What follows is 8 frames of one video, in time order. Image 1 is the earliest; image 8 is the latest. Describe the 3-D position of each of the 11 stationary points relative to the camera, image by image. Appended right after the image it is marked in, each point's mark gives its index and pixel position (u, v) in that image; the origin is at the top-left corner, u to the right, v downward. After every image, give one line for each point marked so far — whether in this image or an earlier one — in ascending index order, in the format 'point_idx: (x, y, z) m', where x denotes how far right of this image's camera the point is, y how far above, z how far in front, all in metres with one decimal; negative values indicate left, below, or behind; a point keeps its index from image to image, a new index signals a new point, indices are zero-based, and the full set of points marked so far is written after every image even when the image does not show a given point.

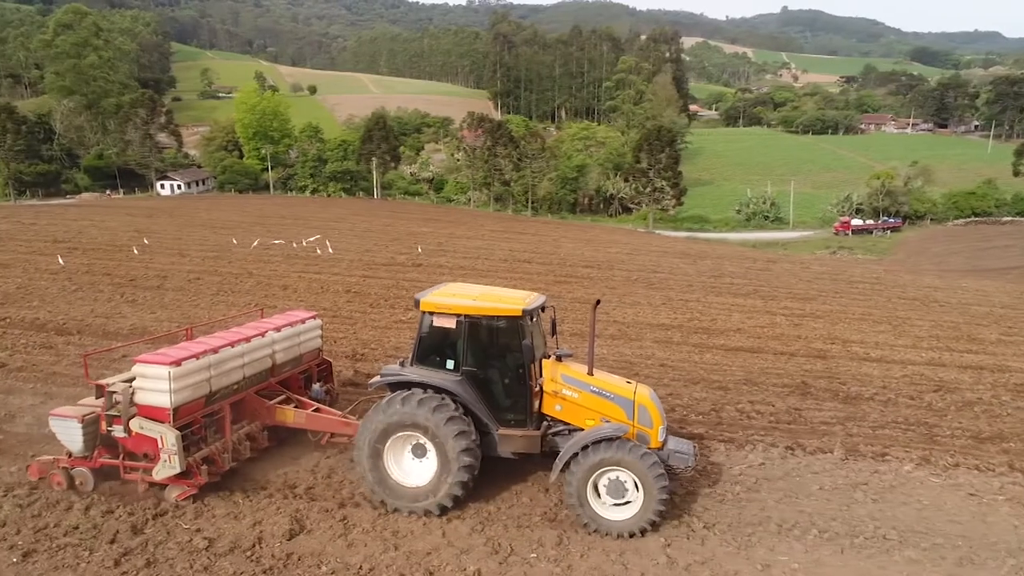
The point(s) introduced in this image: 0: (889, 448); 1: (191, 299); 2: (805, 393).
0: (+4.0, -1.7, +7.6) m
1: (-6.4, -0.2, +14.5) m
2: (+3.9, -1.4, +9.6) m
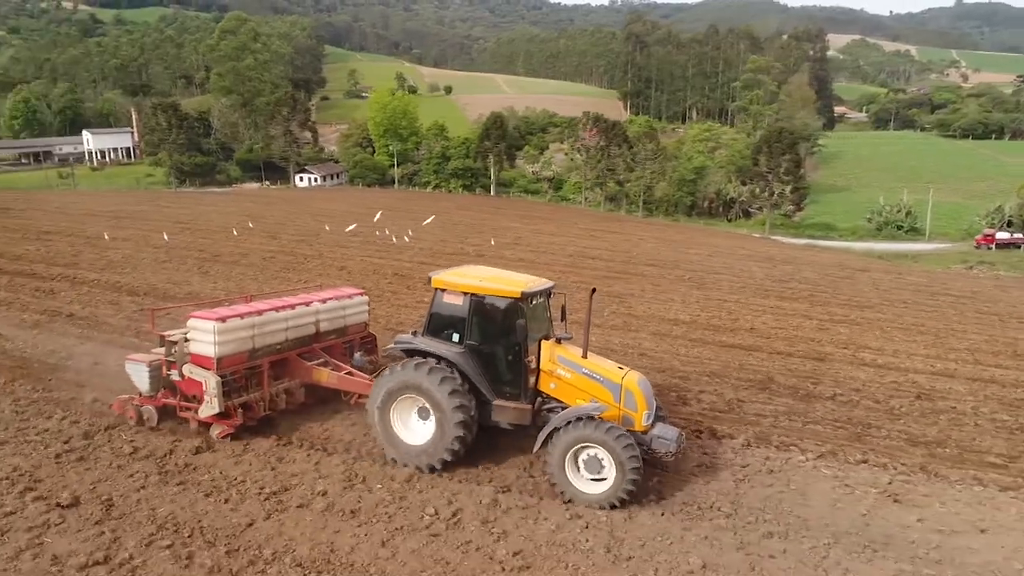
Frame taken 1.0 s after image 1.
0: (+3.1, -1.7, +7.7) m
1: (-5.8, +0.3, +16.4) m
2: (+3.4, -1.4, +9.7) m
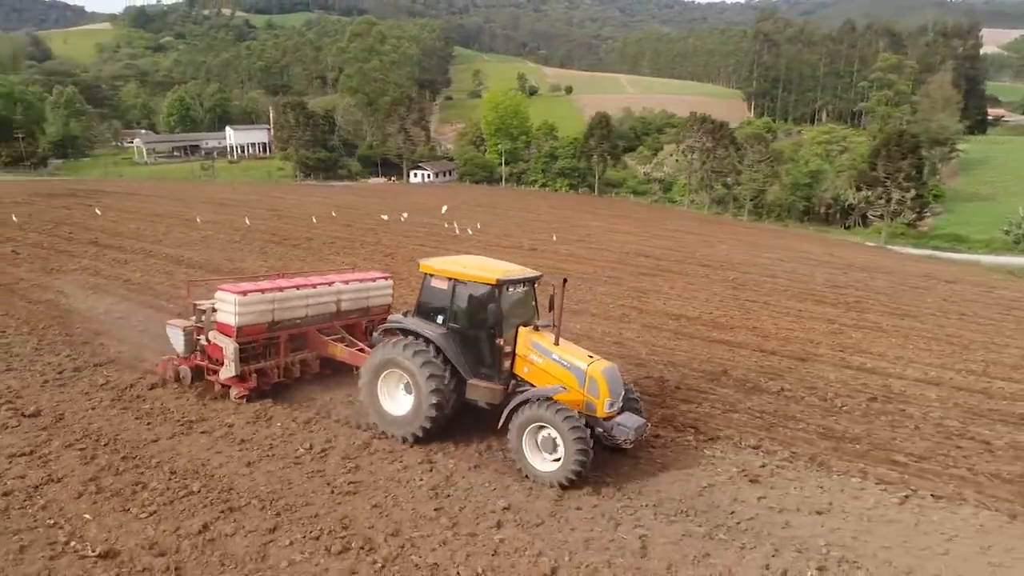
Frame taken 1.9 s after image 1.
0: (+2.2, -1.6, +8.0) m
1: (-5.1, +0.8, +18.0) m
2: (+2.8, -1.3, +9.9) m
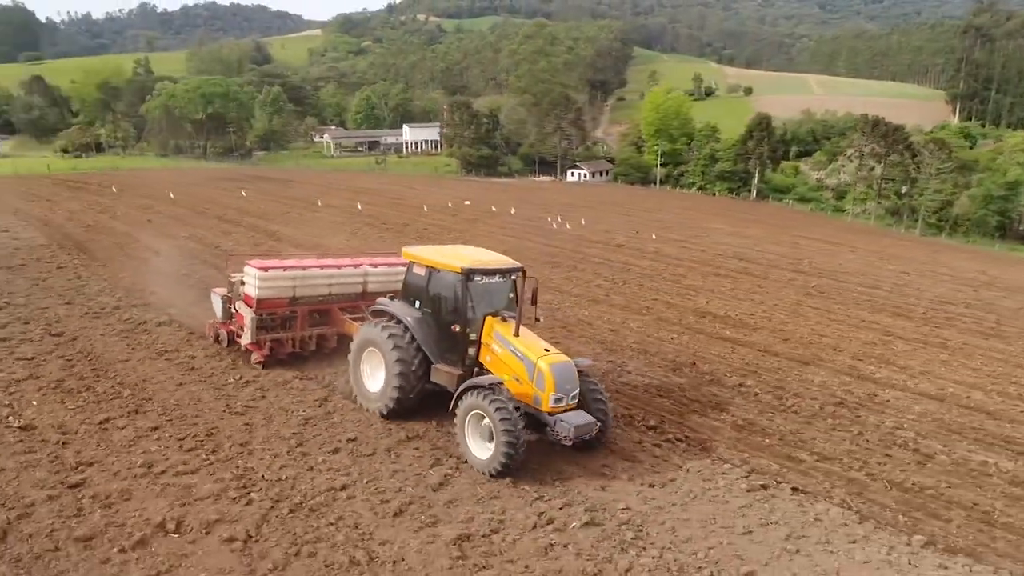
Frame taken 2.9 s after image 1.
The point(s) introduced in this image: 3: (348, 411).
0: (+1.3, -1.4, +8.3) m
1: (-3.3, +1.4, +19.7) m
2: (+2.3, -1.1, +10.0) m
3: (-1.7, -1.2, +7.2) m
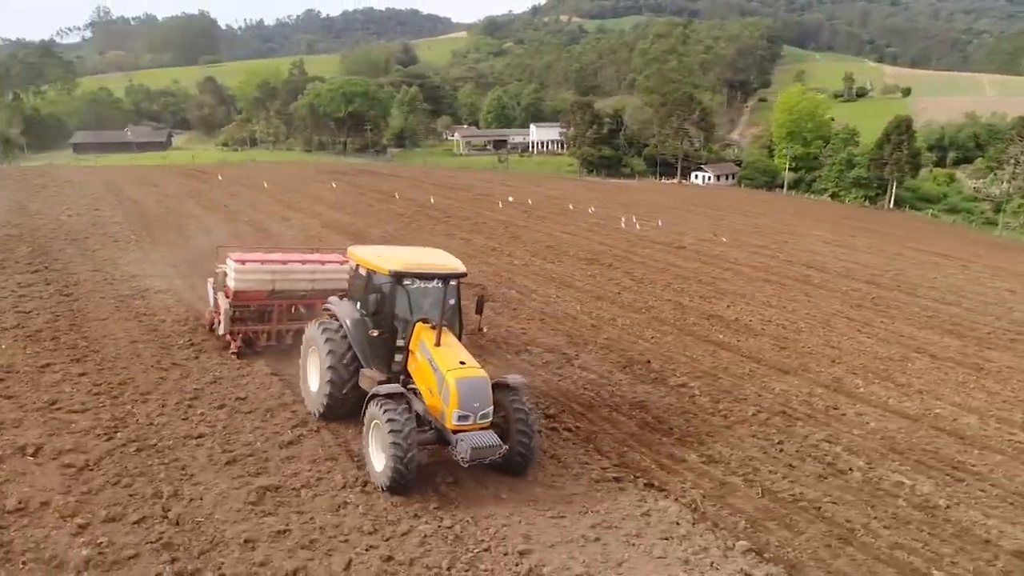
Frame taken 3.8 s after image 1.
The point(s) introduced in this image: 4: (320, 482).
0: (+0.3, -1.3, +8.5) m
1: (-2.0, +1.7, +20.5) m
2: (+1.6, -1.1, +10.0) m
3: (-2.8, -1.0, +7.9) m
4: (-1.6, -1.6, +5.9) m
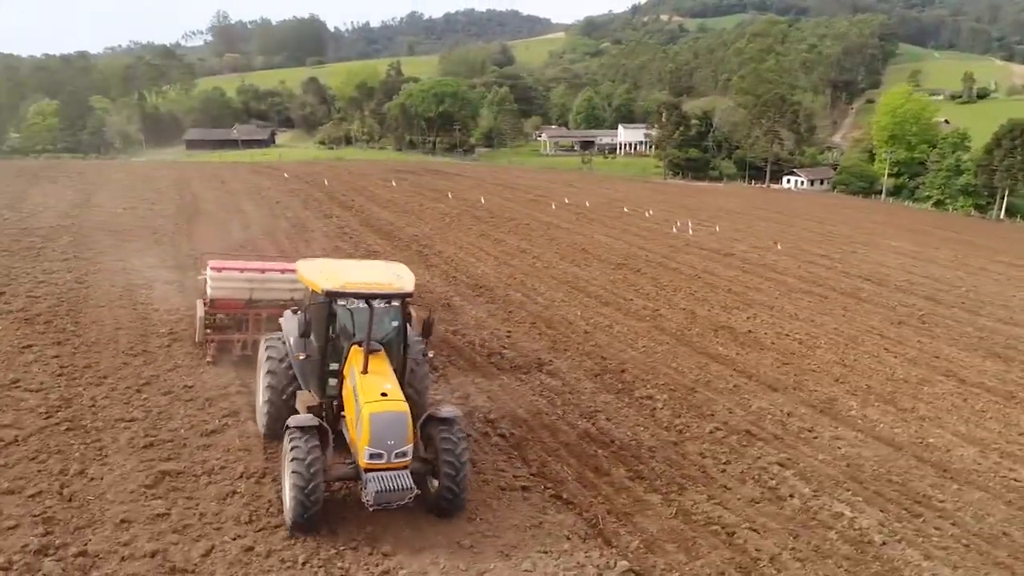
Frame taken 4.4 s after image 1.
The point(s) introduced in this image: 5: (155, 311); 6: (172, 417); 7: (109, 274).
0: (-0.3, -1.3, +8.5) m
1: (-0.9, +1.7, +20.7) m
2: (+1.2, -1.2, +9.8) m
3: (-3.4, -0.9, +8.3) m
4: (-2.5, -1.6, +6.1) m
5: (-5.0, -0.3, +10.0) m
6: (-3.3, -1.3, +7.0) m
7: (-6.5, +0.2, +11.5) m
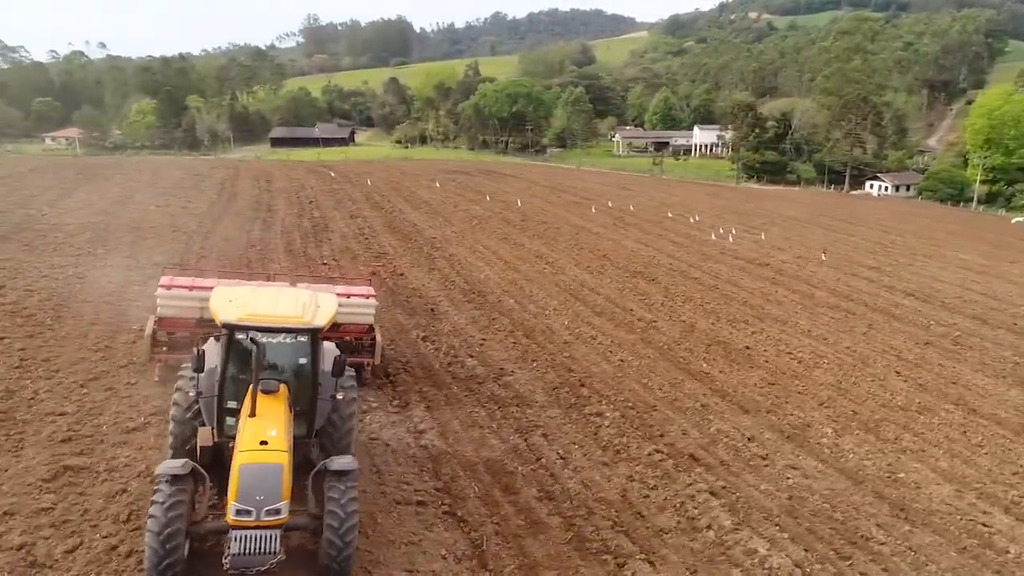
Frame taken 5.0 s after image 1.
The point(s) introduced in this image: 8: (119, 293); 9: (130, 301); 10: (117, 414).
0: (-1.0, -1.4, +8.5) m
1: (-0.3, +1.6, +20.7) m
2: (+0.6, -1.3, +9.6) m
3: (-4.1, -0.9, +8.6) m
4: (-3.5, -1.6, +6.4) m
5: (-5.5, -0.3, +10.5) m
6: (-4.2, -1.3, +7.3) m
7: (-6.8, +0.3, +12.1) m
8: (-6.0, -0.1, +11.1) m
9: (-5.7, -0.2, +10.8) m
10: (-4.0, -1.3, +7.3) m
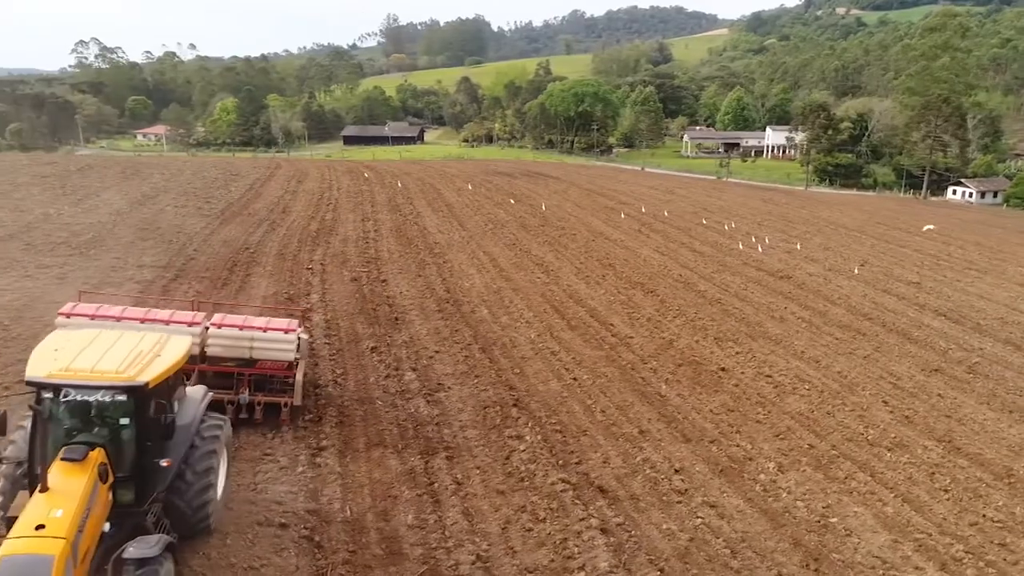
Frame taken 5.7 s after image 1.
0: (-2.0, -1.6, +8.4) m
1: (0.0, +1.4, +20.5) m
2: (-0.3, -1.5, +9.4) m
3: (-5.1, -1.0, +8.9) m
4: (-4.7, -1.7, +6.5) m
5: (-6.2, -0.3, +10.8) m
6: (-5.3, -1.4, +7.5) m
7: (-7.3, +0.3, +12.6) m
8: (-6.7, -0.1, +11.5) m
9: (-6.4, -0.2, +11.1) m
10: (-5.1, -1.4, +7.5) m
